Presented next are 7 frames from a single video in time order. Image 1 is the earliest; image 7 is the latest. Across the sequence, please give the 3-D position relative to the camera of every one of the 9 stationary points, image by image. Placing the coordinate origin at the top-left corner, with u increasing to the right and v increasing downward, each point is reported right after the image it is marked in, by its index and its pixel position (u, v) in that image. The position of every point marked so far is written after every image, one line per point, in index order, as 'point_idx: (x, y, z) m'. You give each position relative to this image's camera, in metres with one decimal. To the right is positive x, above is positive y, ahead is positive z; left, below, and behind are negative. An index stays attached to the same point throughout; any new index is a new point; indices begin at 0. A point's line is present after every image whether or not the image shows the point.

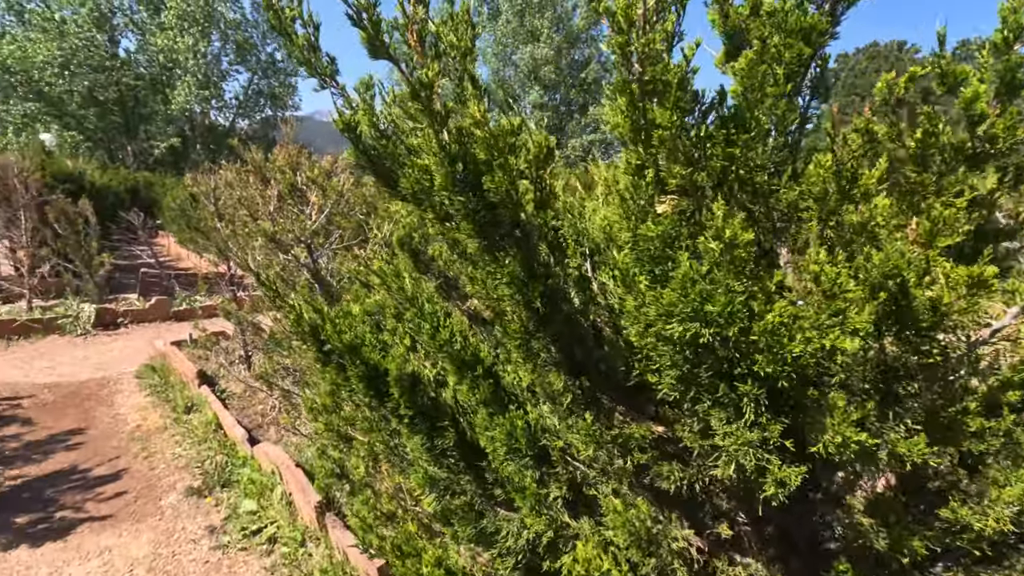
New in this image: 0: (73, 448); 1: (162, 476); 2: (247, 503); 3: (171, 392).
0: (-4.1, -1.5, +5.0) m
1: (-2.9, -1.6, +4.5) m
2: (-1.9, -1.6, +3.9) m
3: (-3.8, -1.2, +6.0) m
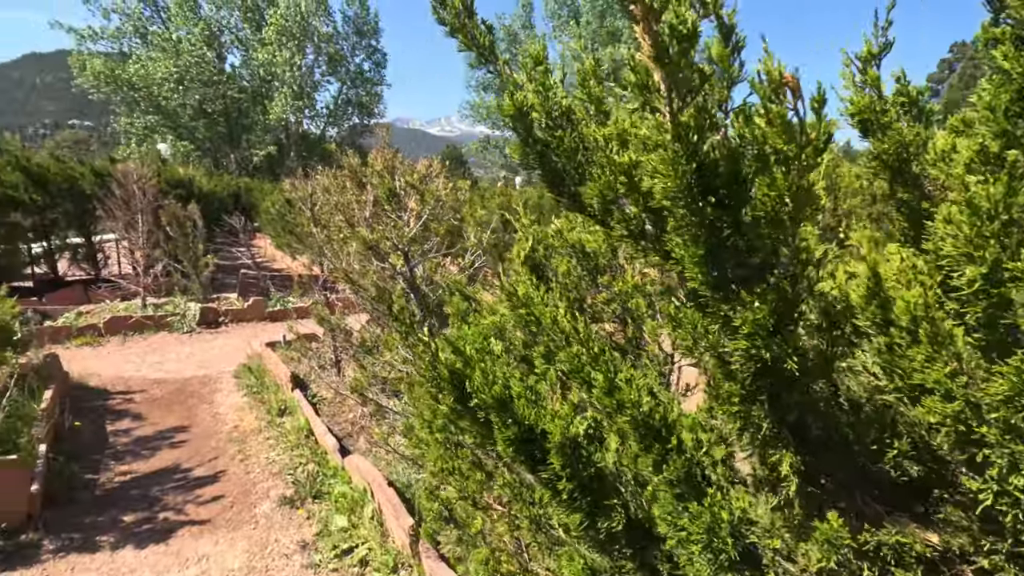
0: (-3.2, -1.5, +5.2) m
1: (-2.1, -1.6, +4.5) m
2: (-1.2, -1.6, +3.8) m
3: (-2.8, -1.2, +6.1) m
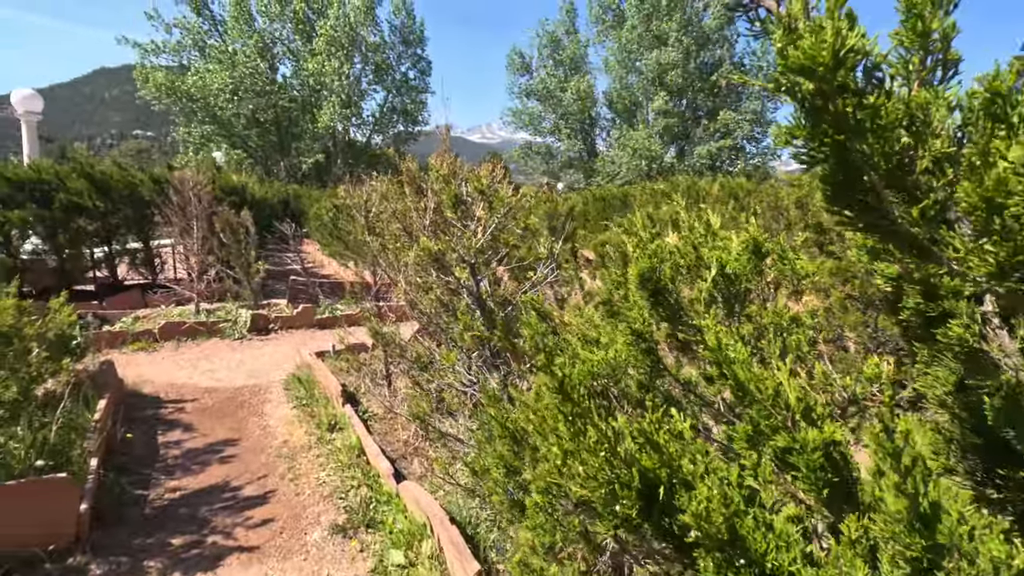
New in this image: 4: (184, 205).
0: (-2.7, -1.6, +5.0) m
1: (-1.6, -1.7, +4.3) m
2: (-0.8, -1.7, +3.5) m
3: (-2.1, -1.3, +5.9) m
4: (-6.0, +1.5, +9.9) m
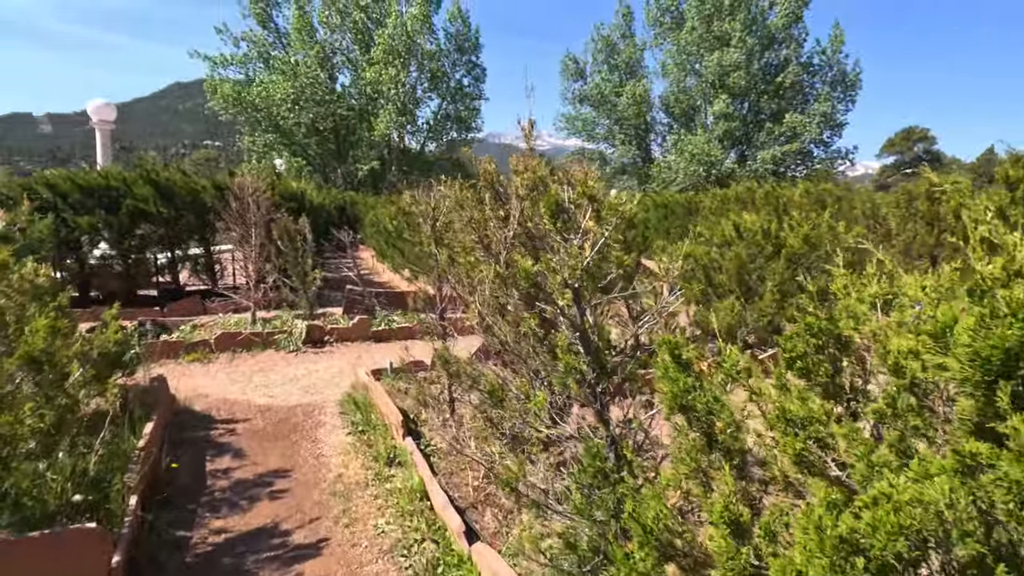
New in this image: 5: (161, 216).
0: (-2.0, -1.7, +4.5) m
1: (-1.0, -1.9, +3.7) m
2: (-0.2, -1.9, +2.8) m
3: (-1.4, -1.5, +5.4) m
4: (-4.8, +1.4, +9.7) m
5: (-7.3, +1.5, +11.2) m
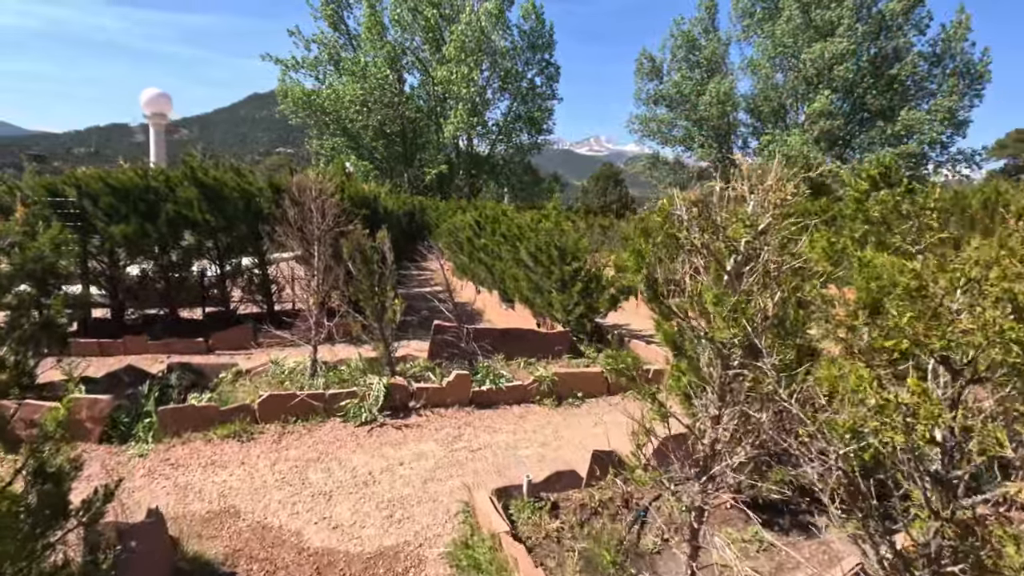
0: (-0.6, -2.2, +1.8) m
1: (+0.3, -2.3, +0.9) m
2: (+1.0, -2.4, 0.0) m
3: (+0.1, -1.9, +2.6) m
4: (-2.8, +0.9, +7.3) m
5: (-5.1, +1.1, +9.0) m
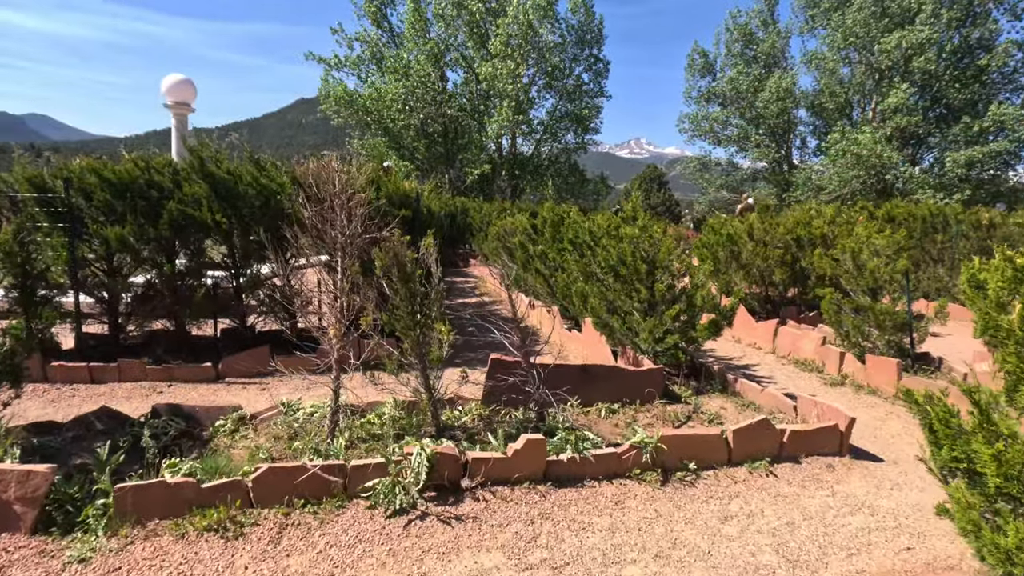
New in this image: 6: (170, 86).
0: (-0.1, -2.4, 0.0) m
1: (+0.7, -2.6, -0.9) m
2: (+1.3, -2.6, -1.9) m
3: (+0.6, -2.2, +0.8) m
4: (-1.9, +0.7, +5.7) m
5: (-4.1, +0.9, +7.5) m
6: (-7.2, +4.3, +11.3) m
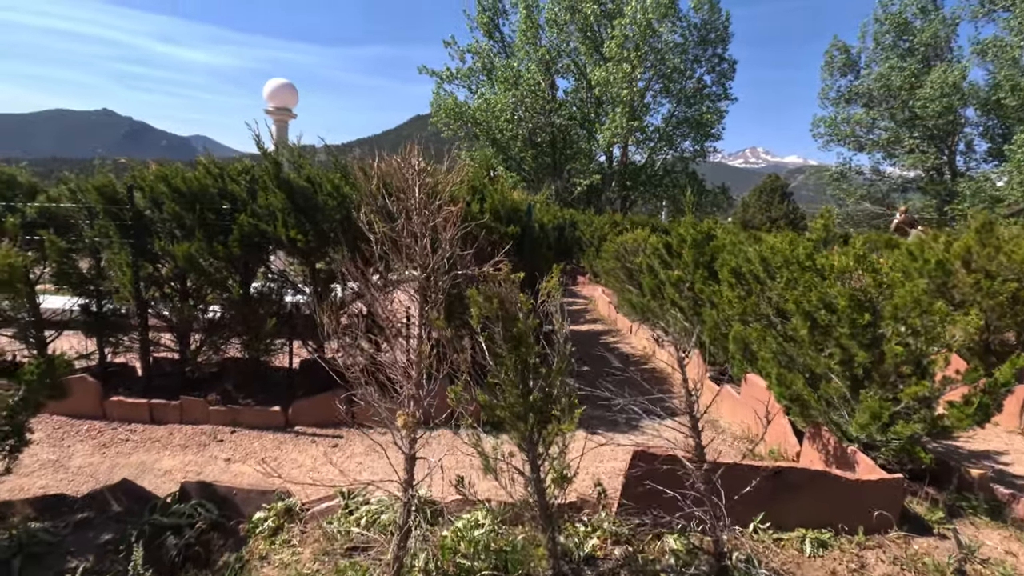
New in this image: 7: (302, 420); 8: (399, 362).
0: (-0.1, -2.7, -1.8) m
1: (+0.5, -2.9, -3.0) m
2: (+0.9, -2.9, -4.0) m
3: (+0.7, -2.5, -1.2) m
4: (-0.8, +0.3, +4.1) m
5: (-2.5, +0.5, +6.3) m
6: (-4.8, +3.9, +10.6) m
7: (-2.4, -1.5, +6.3) m
8: (-0.7, -0.5, +3.5) m
